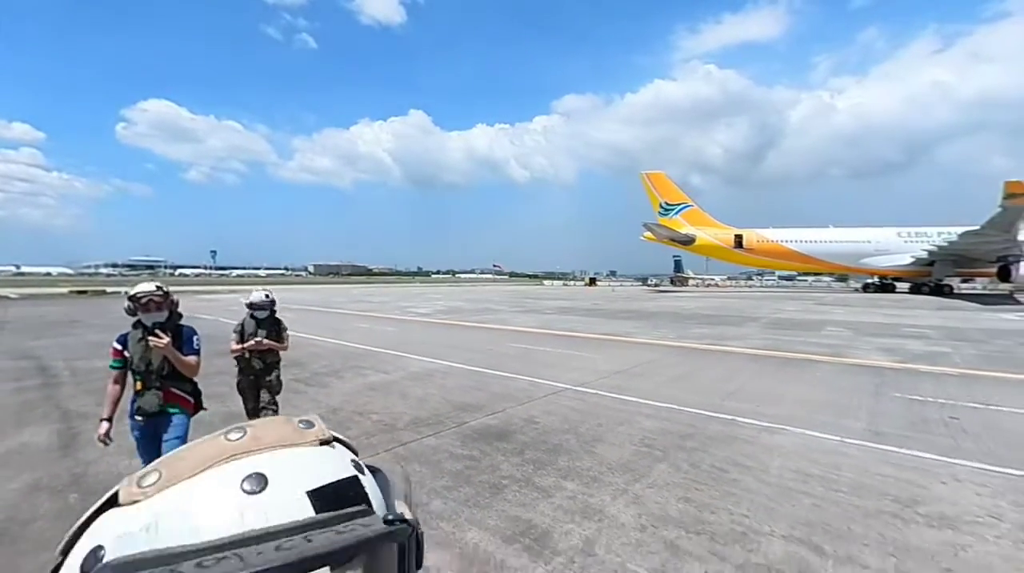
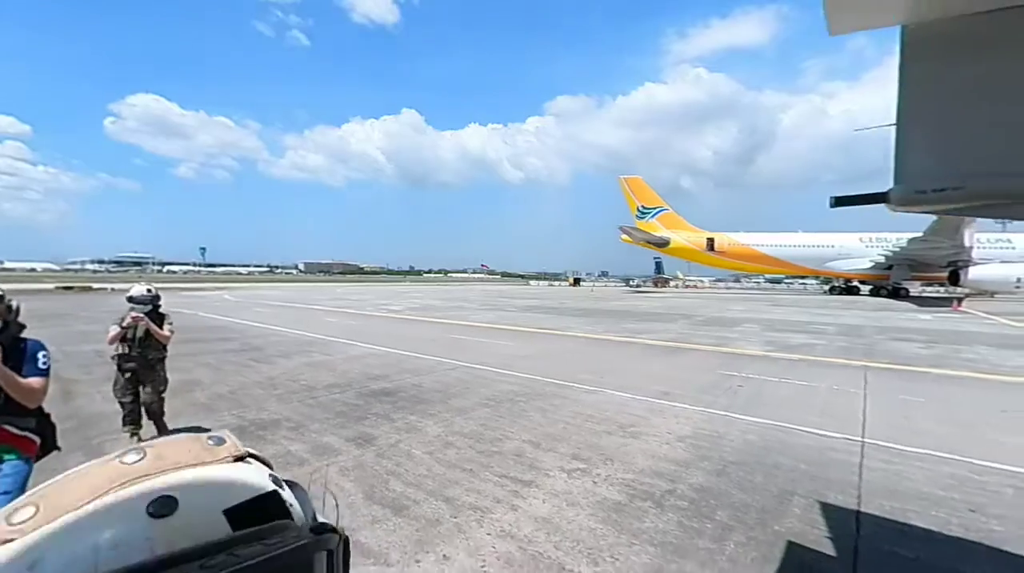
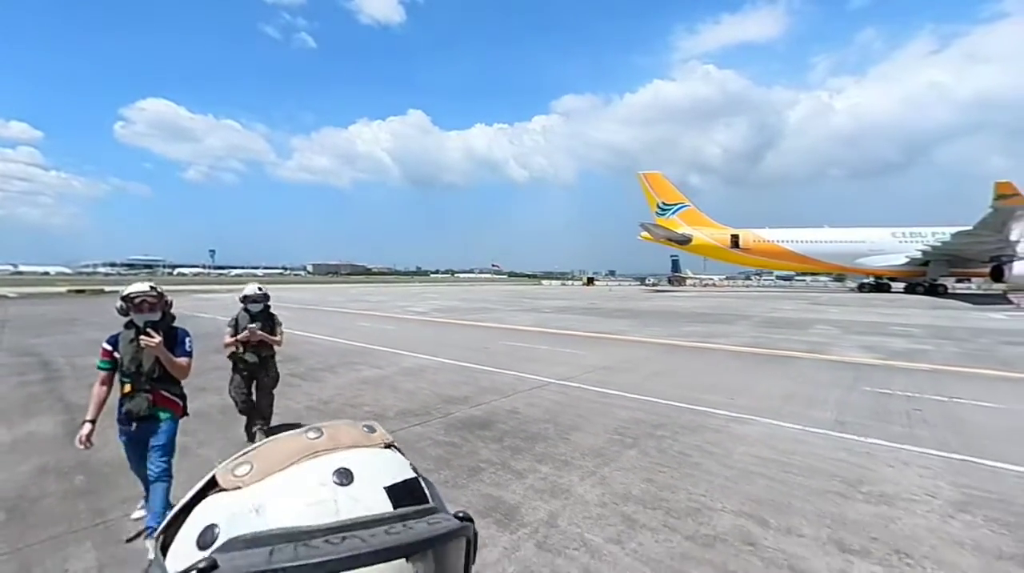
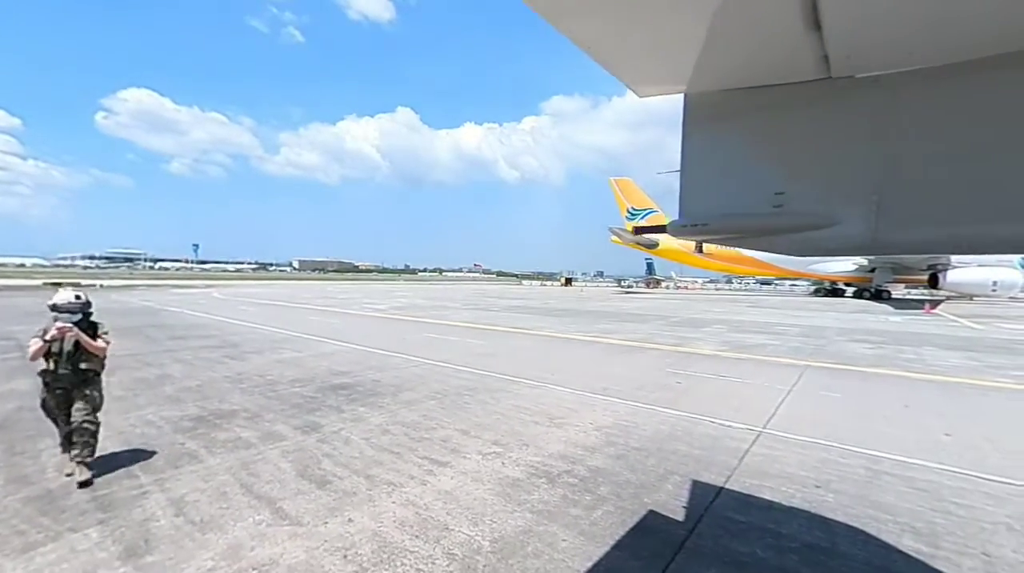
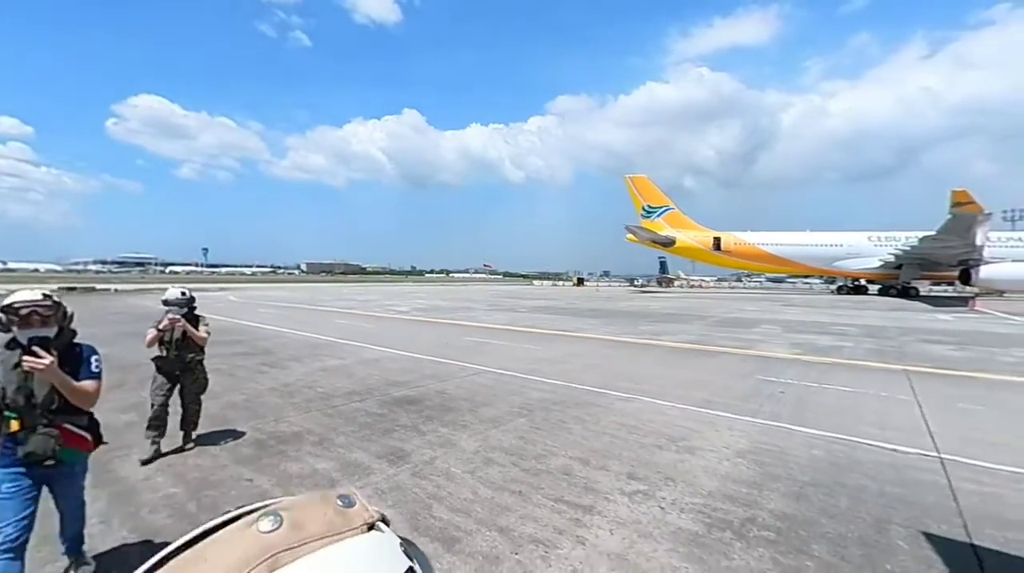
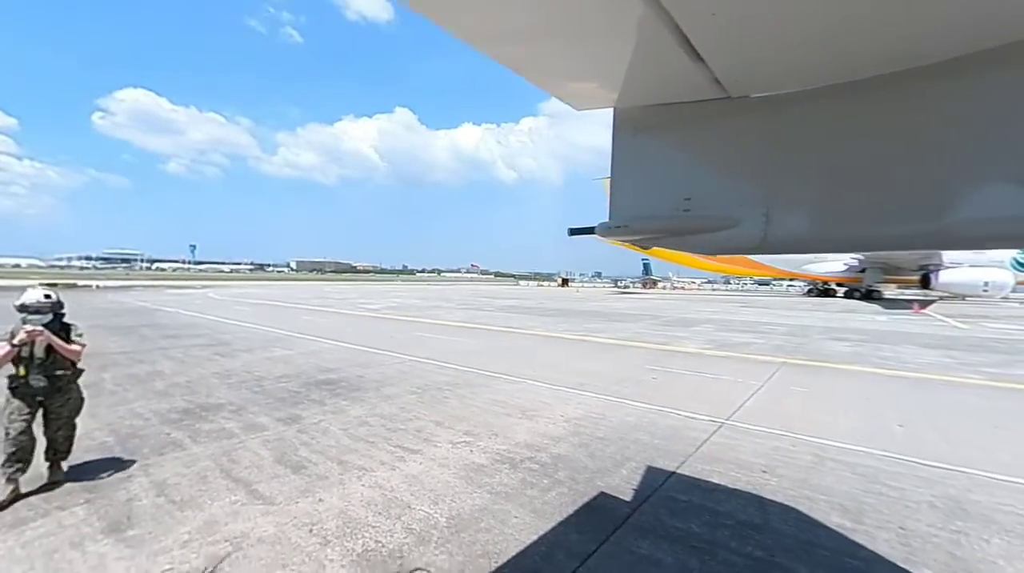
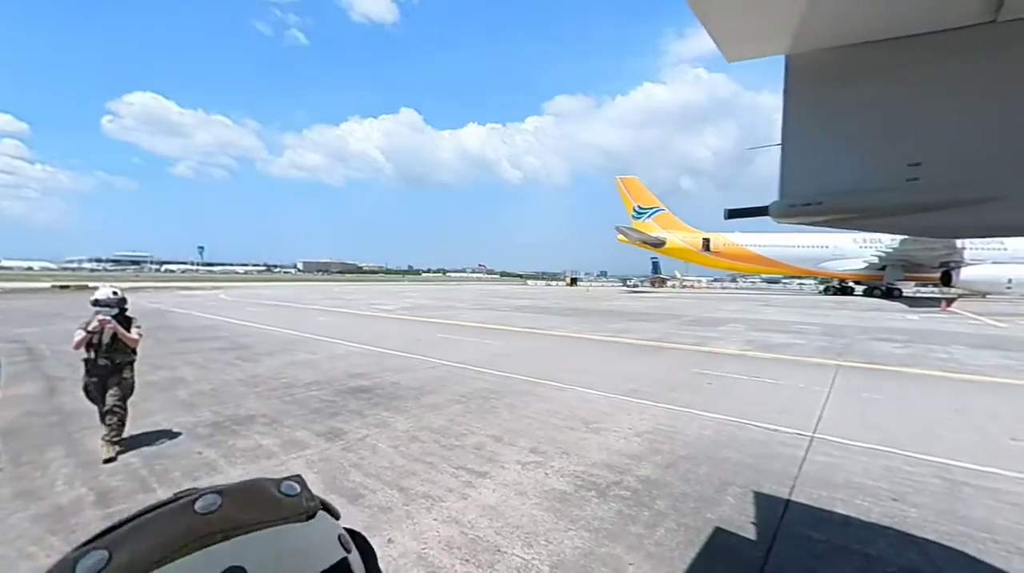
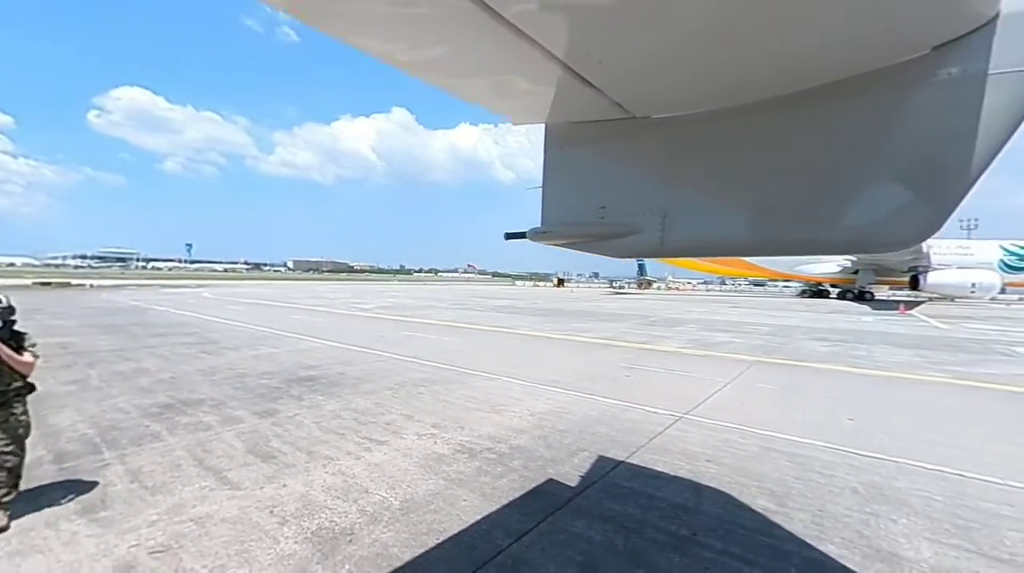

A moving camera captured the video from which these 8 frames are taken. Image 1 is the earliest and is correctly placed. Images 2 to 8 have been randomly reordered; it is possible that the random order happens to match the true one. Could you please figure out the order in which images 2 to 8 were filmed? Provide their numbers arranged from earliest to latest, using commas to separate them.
3, 5, 2, 7, 4, 6, 8
